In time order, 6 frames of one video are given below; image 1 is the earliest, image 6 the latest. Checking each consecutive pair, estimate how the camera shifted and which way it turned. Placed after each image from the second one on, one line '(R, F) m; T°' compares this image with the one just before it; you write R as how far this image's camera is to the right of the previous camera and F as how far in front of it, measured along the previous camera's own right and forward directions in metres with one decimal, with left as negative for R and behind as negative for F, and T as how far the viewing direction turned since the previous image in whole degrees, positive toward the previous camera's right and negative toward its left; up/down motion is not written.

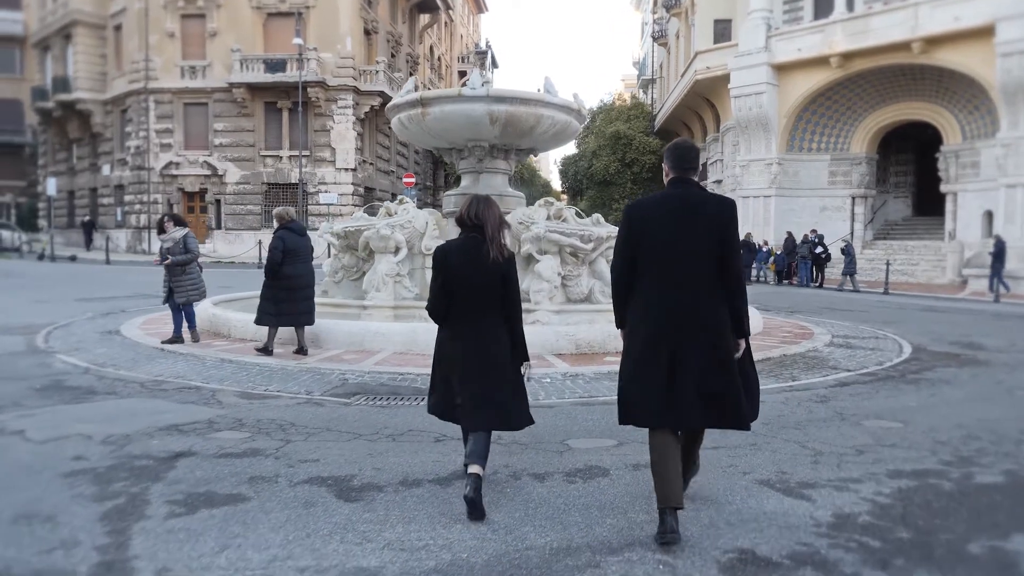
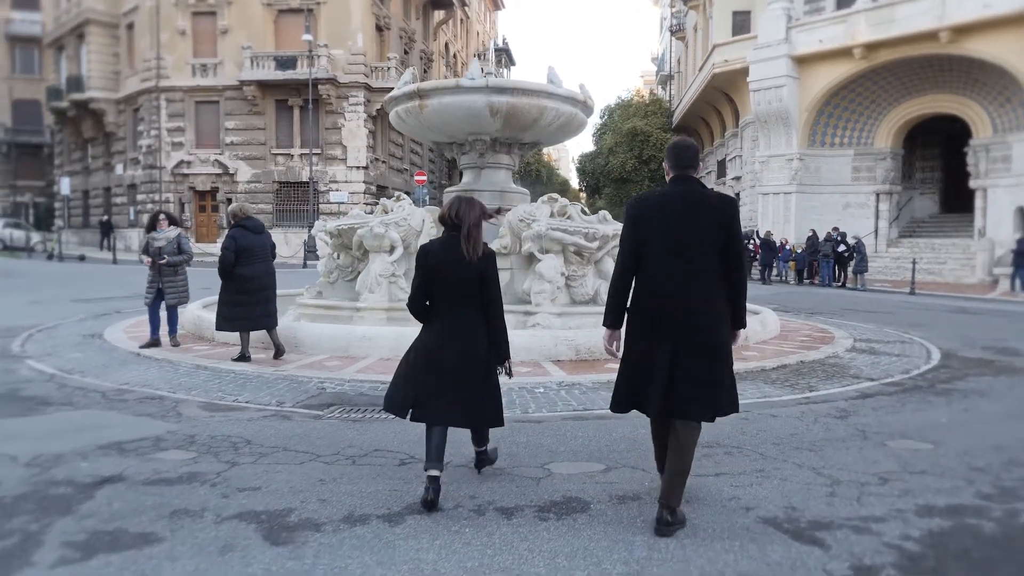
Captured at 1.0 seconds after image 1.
(+0.3, +0.6) m; -2°
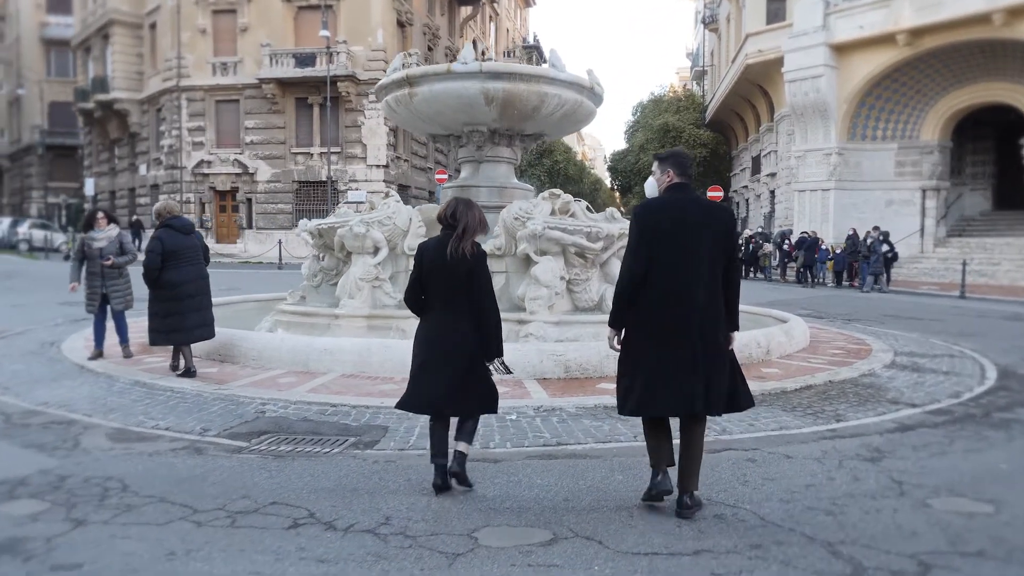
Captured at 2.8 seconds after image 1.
(+0.5, +1.0) m; -3°
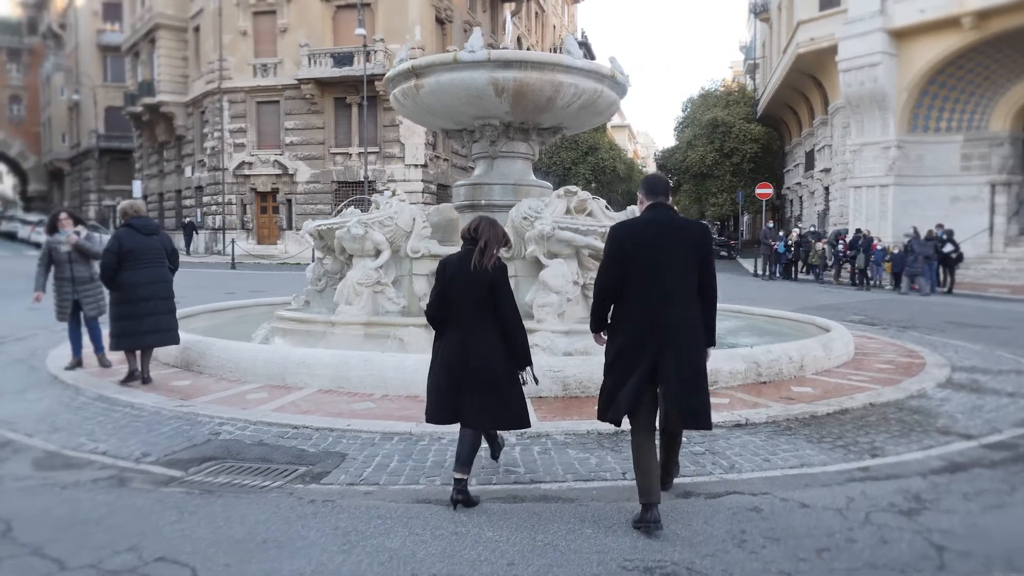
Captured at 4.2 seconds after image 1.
(+0.5, +0.7) m; -4°
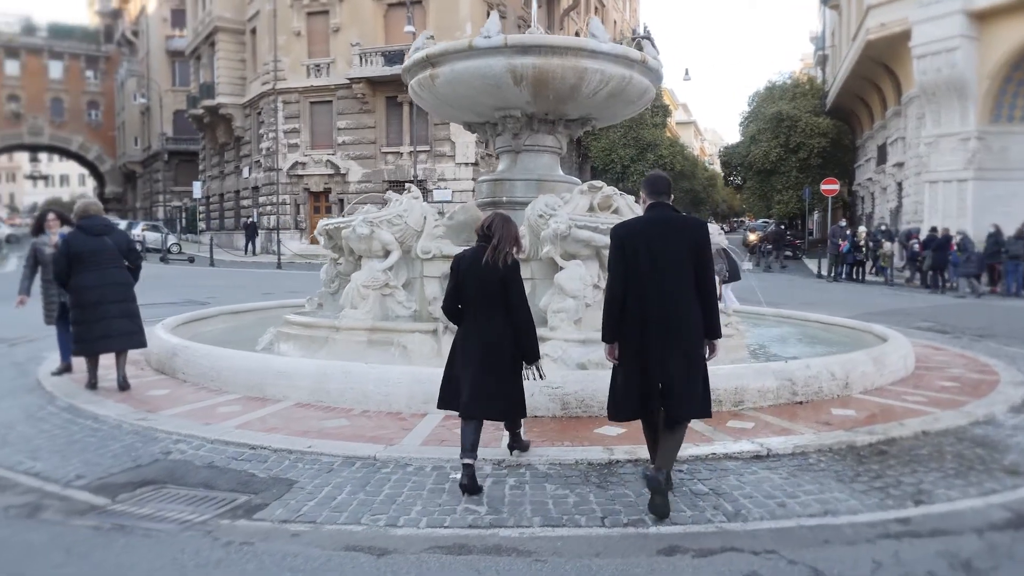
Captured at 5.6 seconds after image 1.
(+0.5, +0.7) m; -5°
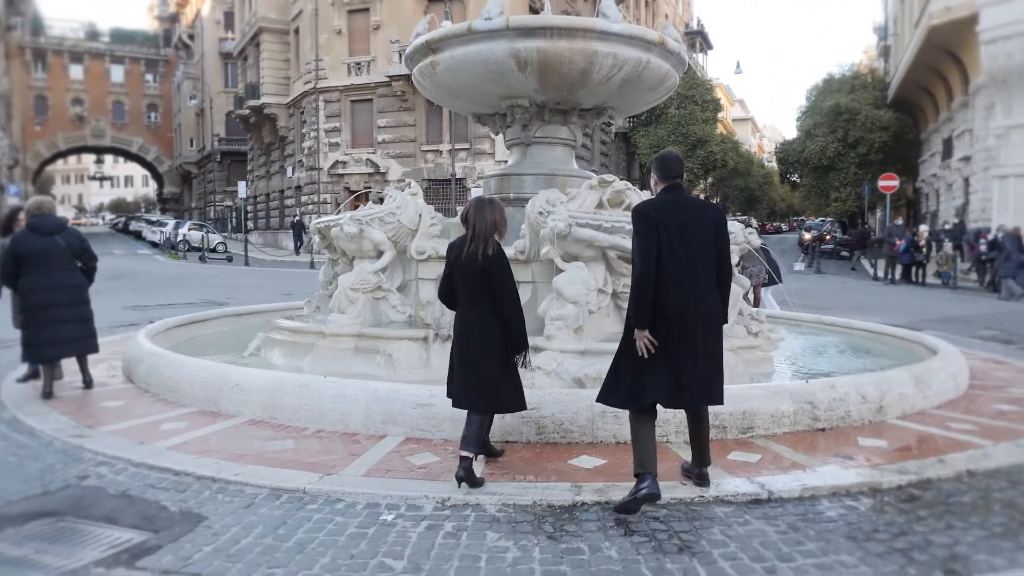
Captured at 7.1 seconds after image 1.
(+0.5, +0.7) m; -4°
